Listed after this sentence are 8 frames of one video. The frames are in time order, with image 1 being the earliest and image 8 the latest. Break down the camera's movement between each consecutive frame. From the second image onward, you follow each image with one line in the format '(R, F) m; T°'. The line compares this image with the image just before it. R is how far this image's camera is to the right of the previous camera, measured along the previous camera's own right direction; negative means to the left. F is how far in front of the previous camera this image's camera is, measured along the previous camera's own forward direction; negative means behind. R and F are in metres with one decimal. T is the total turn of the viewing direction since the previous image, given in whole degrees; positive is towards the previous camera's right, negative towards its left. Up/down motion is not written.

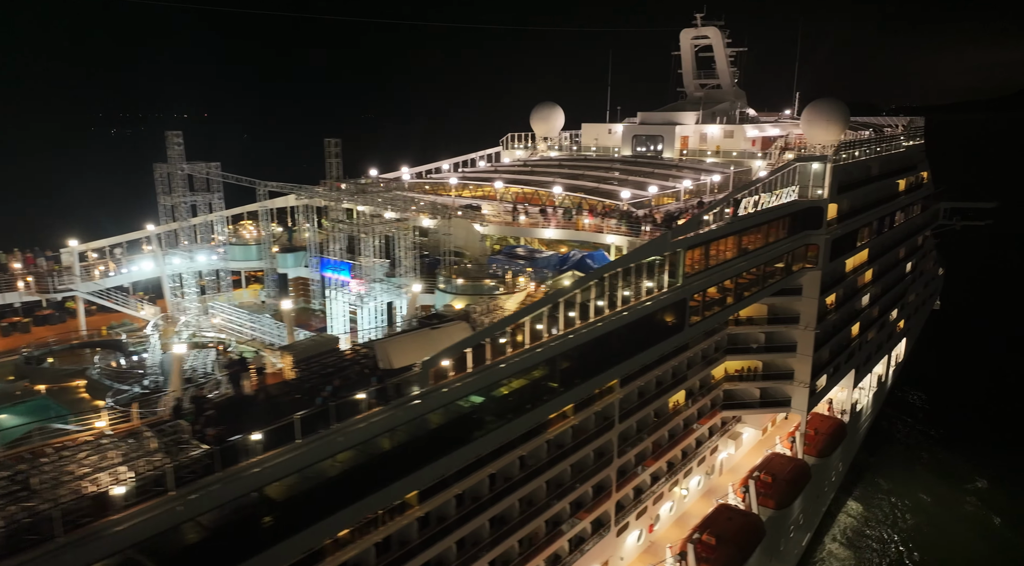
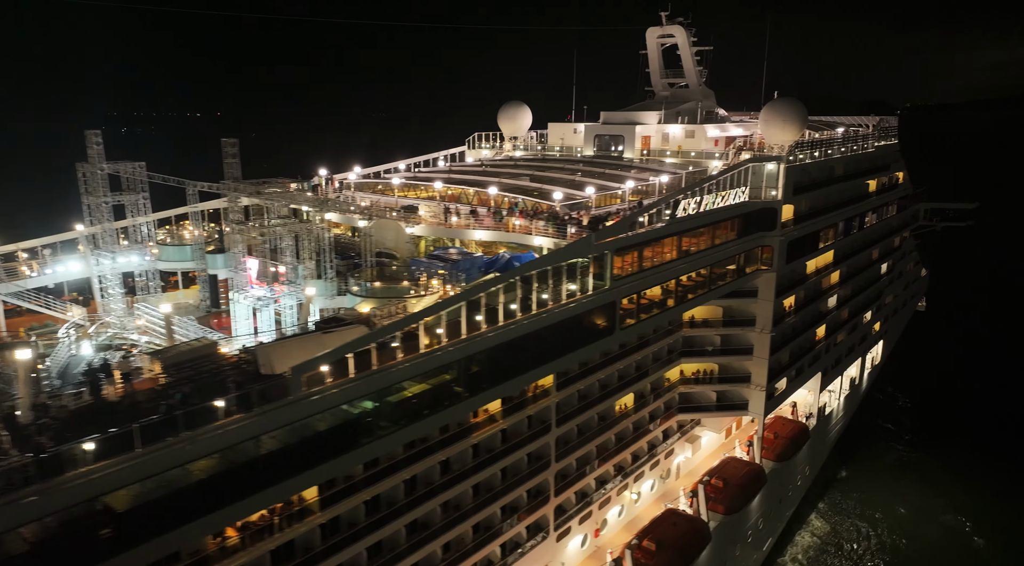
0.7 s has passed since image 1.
(+2.3, +0.3) m; -1°
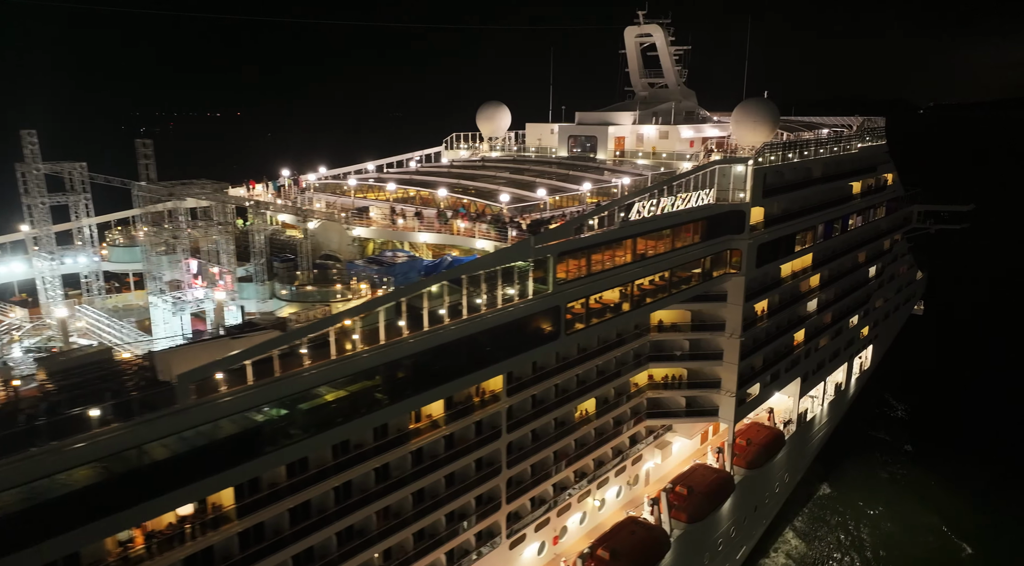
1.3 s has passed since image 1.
(+2.1, +0.4) m; -1°
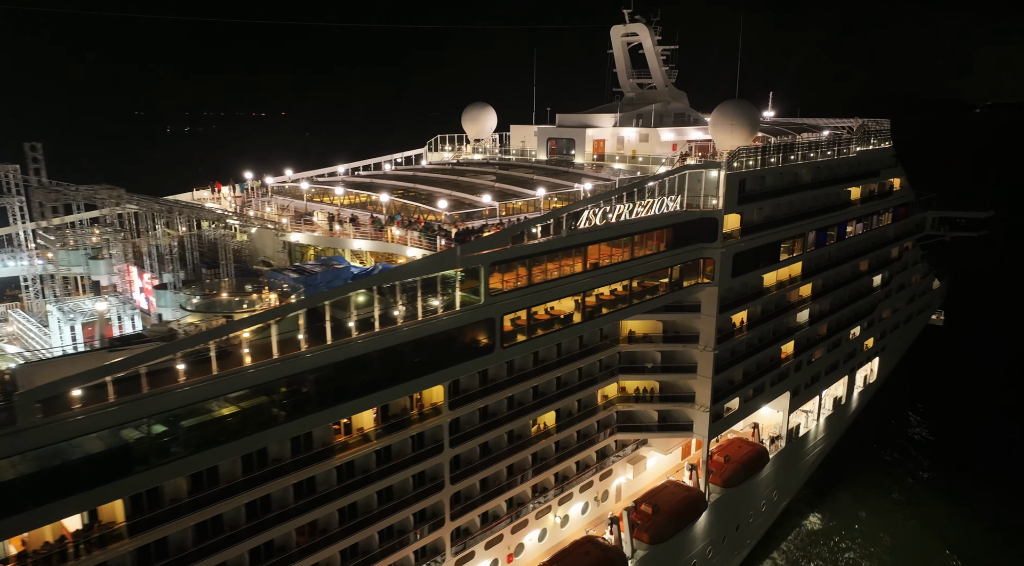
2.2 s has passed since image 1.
(+2.8, +1.0) m; -3°
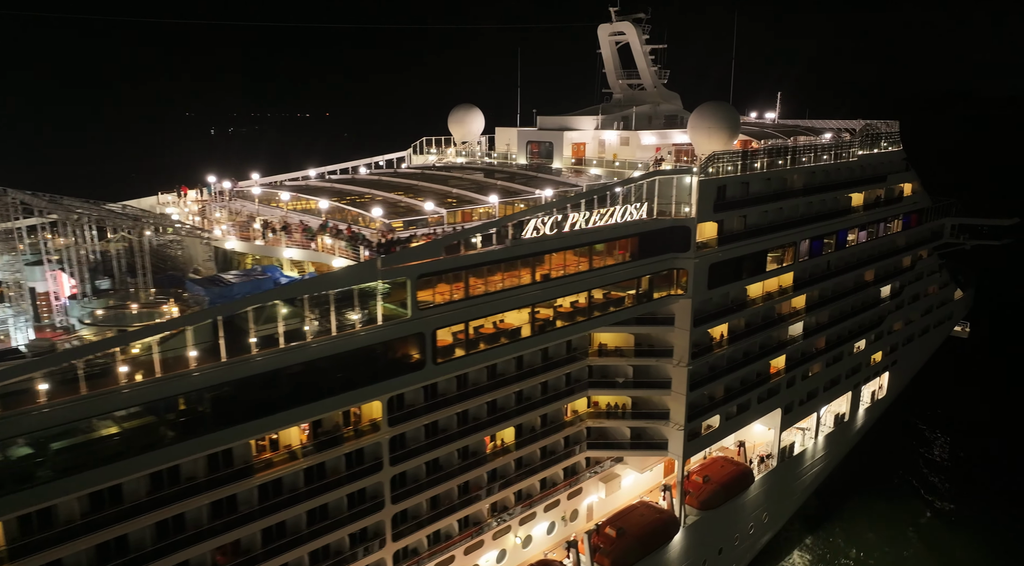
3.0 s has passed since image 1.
(+2.8, +1.2) m; -3°
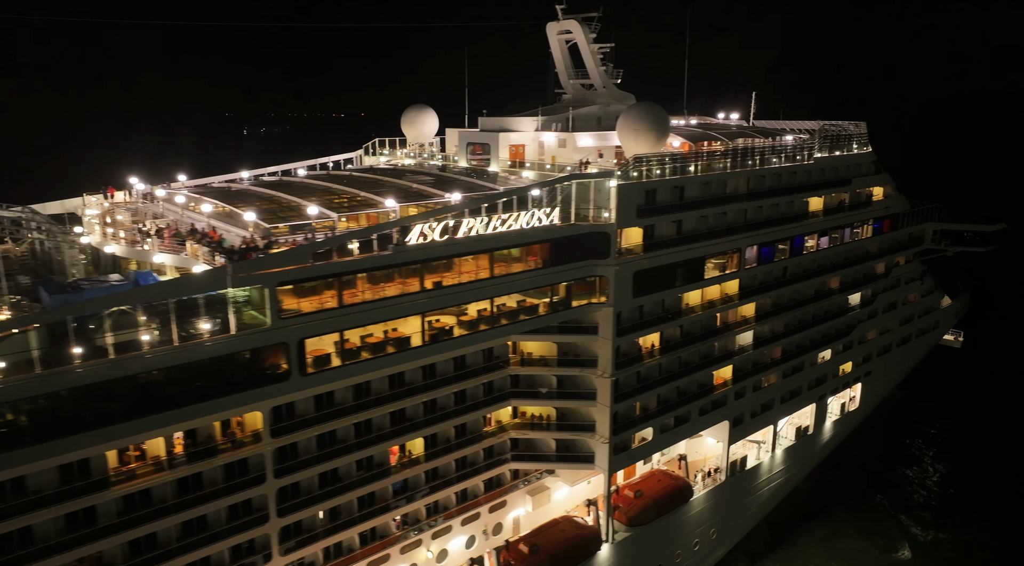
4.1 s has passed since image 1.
(+4.0, +0.9) m; -3°
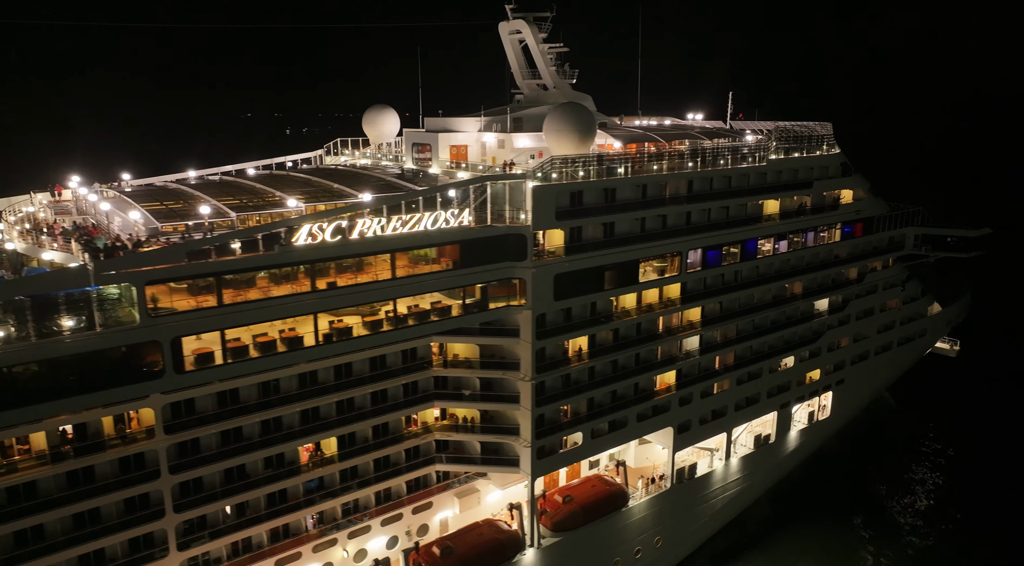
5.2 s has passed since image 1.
(+4.2, +0.3) m; -3°
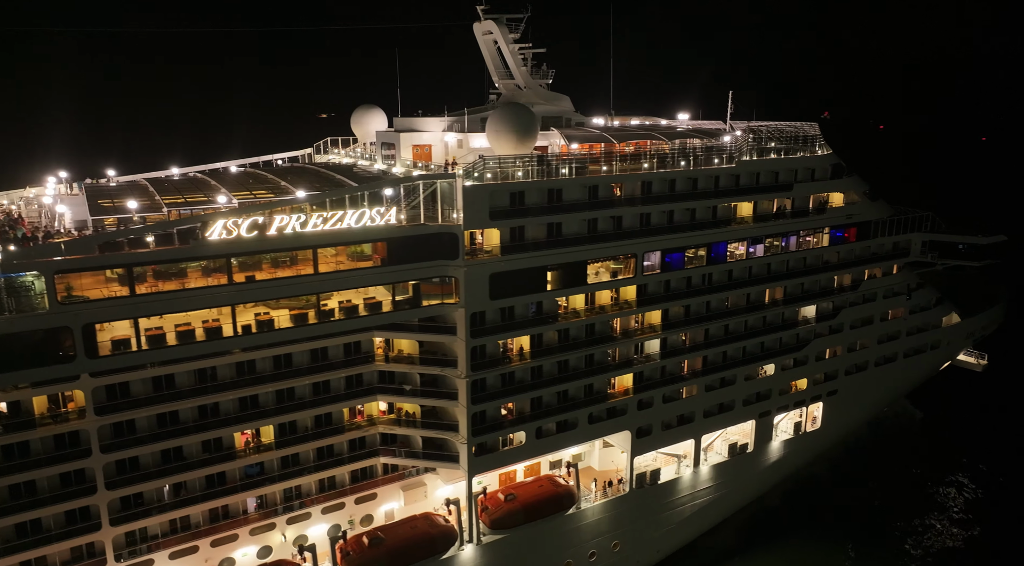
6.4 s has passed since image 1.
(+5.0, 0.0) m; -6°
